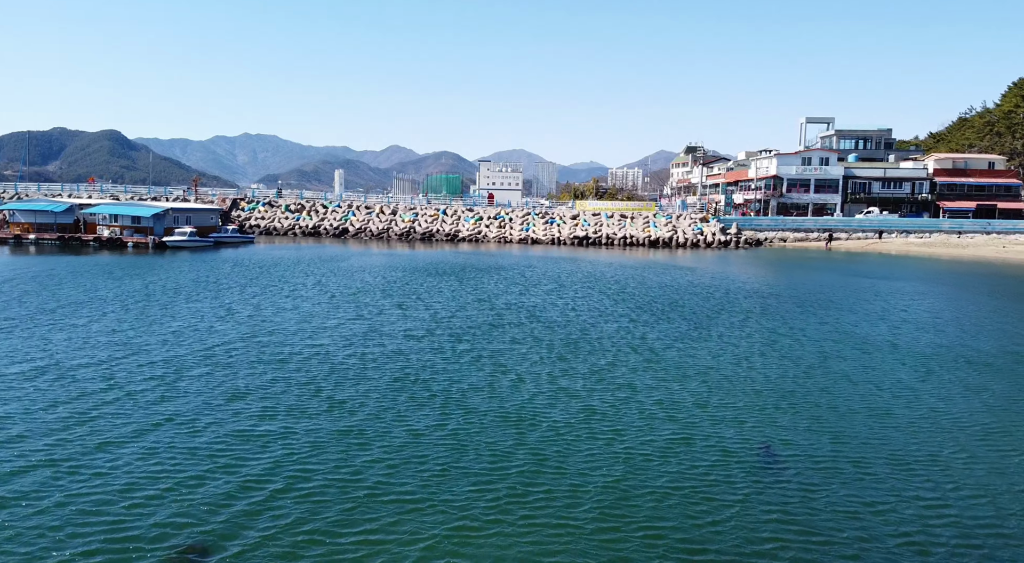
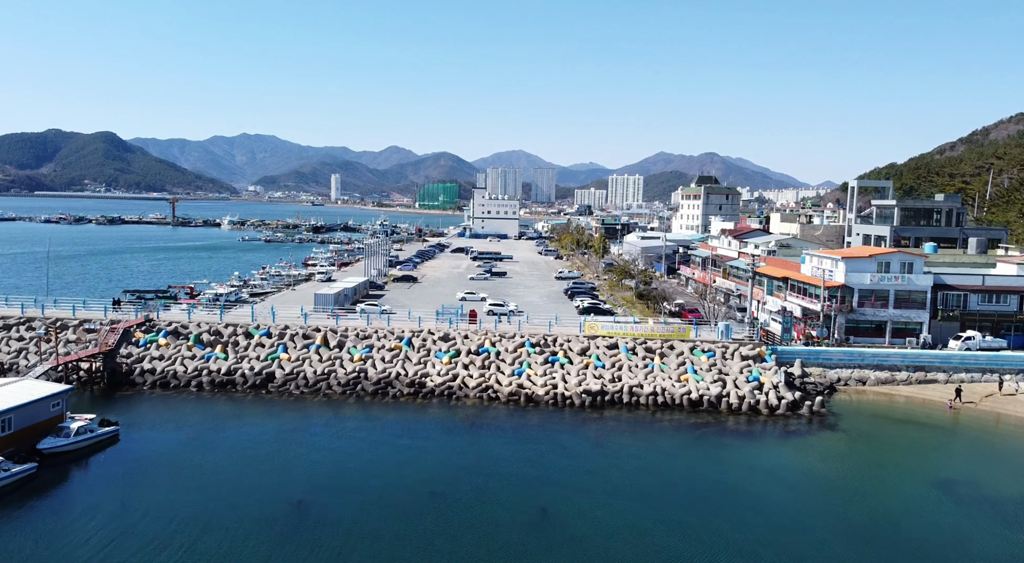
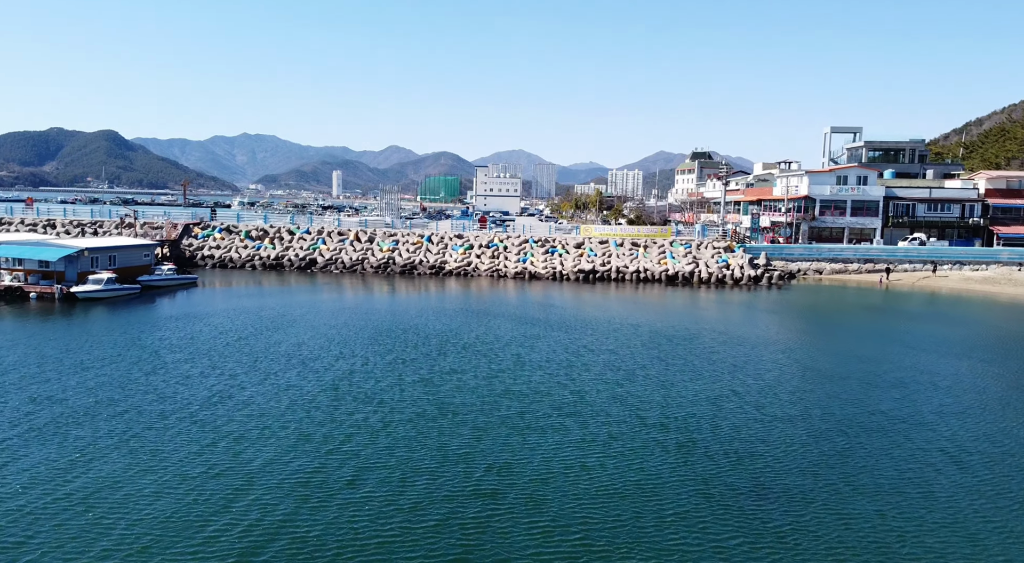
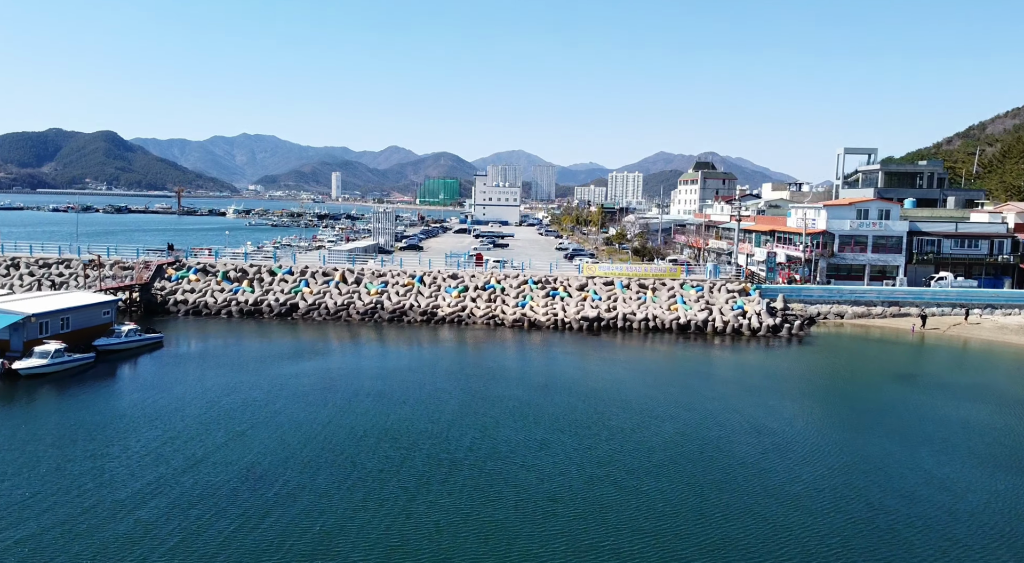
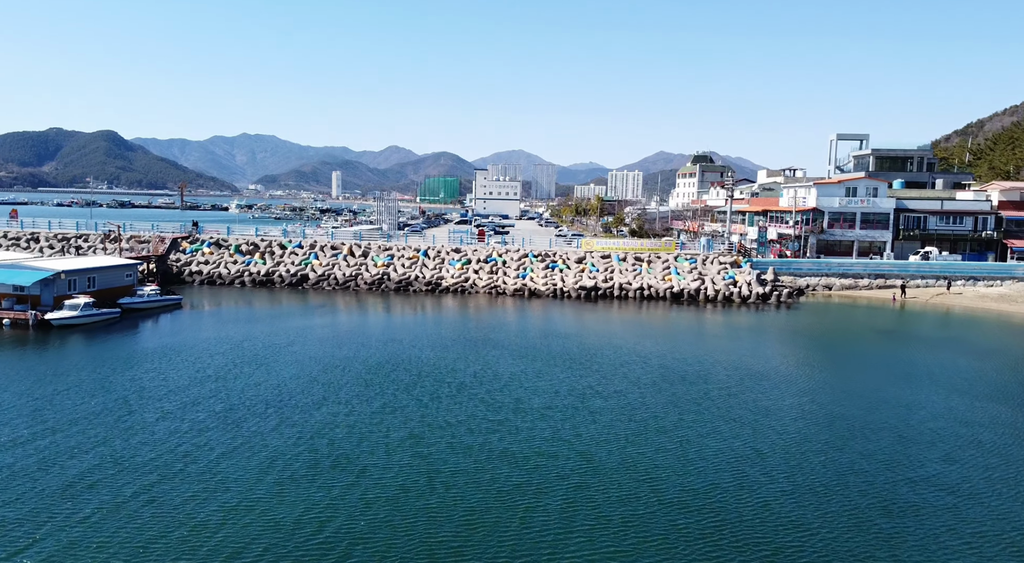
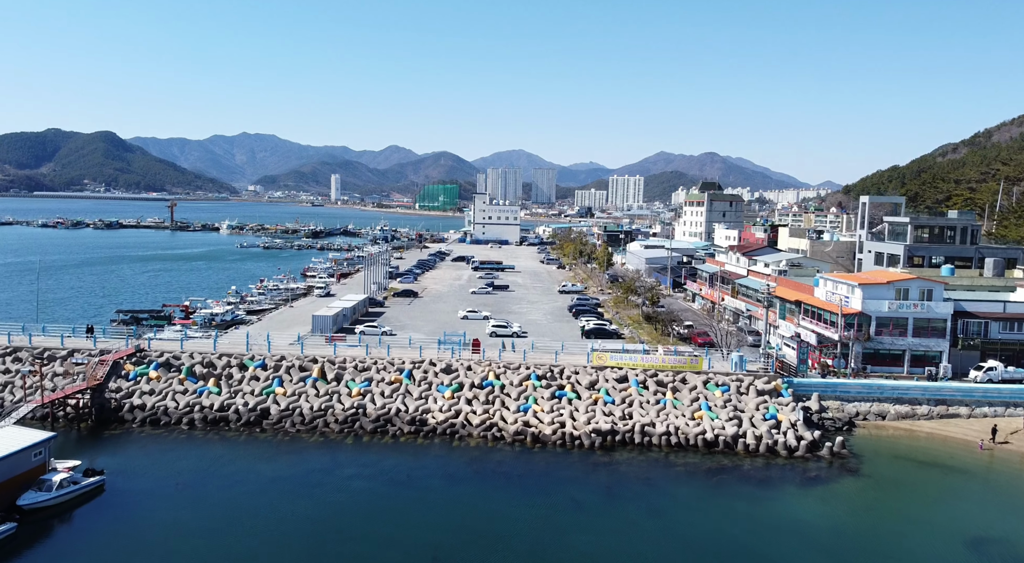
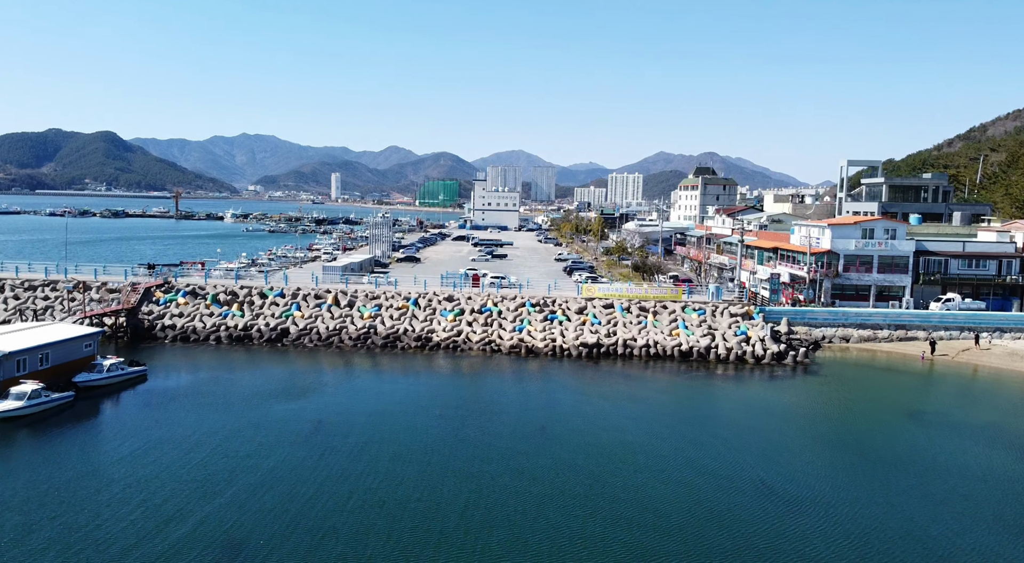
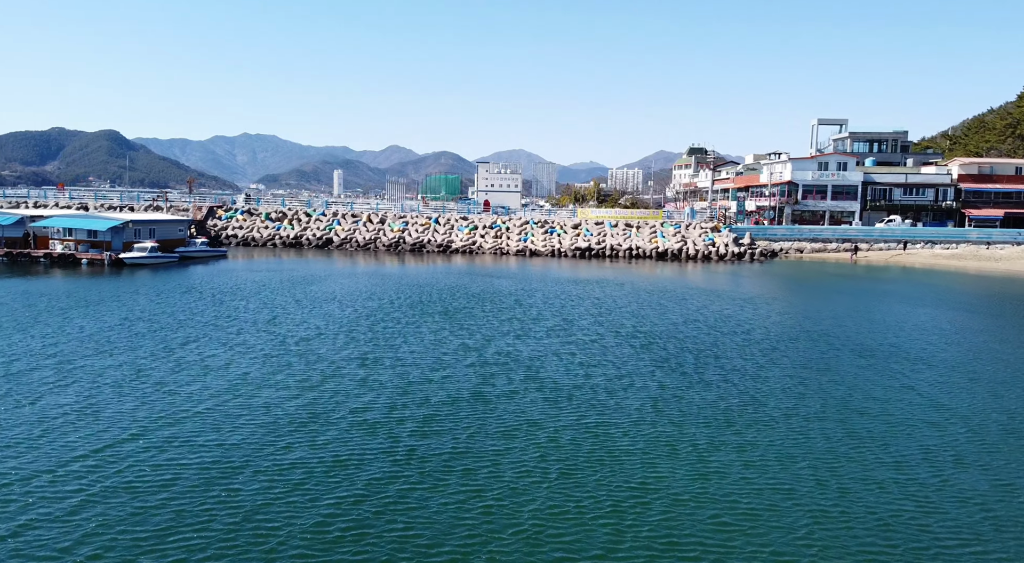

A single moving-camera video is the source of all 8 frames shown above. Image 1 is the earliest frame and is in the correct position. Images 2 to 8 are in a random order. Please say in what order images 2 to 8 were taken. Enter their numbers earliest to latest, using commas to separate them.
8, 3, 5, 4, 7, 2, 6
